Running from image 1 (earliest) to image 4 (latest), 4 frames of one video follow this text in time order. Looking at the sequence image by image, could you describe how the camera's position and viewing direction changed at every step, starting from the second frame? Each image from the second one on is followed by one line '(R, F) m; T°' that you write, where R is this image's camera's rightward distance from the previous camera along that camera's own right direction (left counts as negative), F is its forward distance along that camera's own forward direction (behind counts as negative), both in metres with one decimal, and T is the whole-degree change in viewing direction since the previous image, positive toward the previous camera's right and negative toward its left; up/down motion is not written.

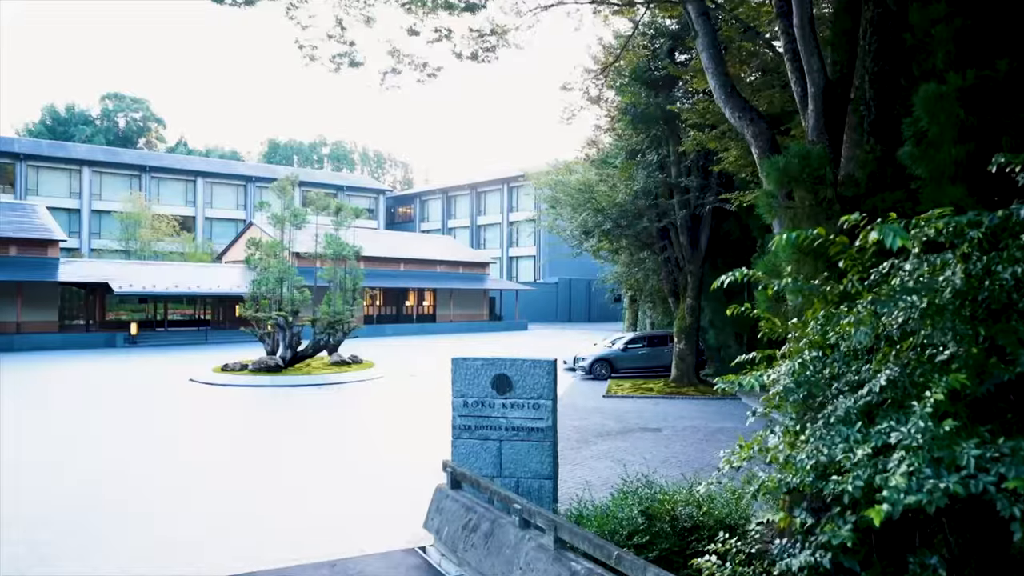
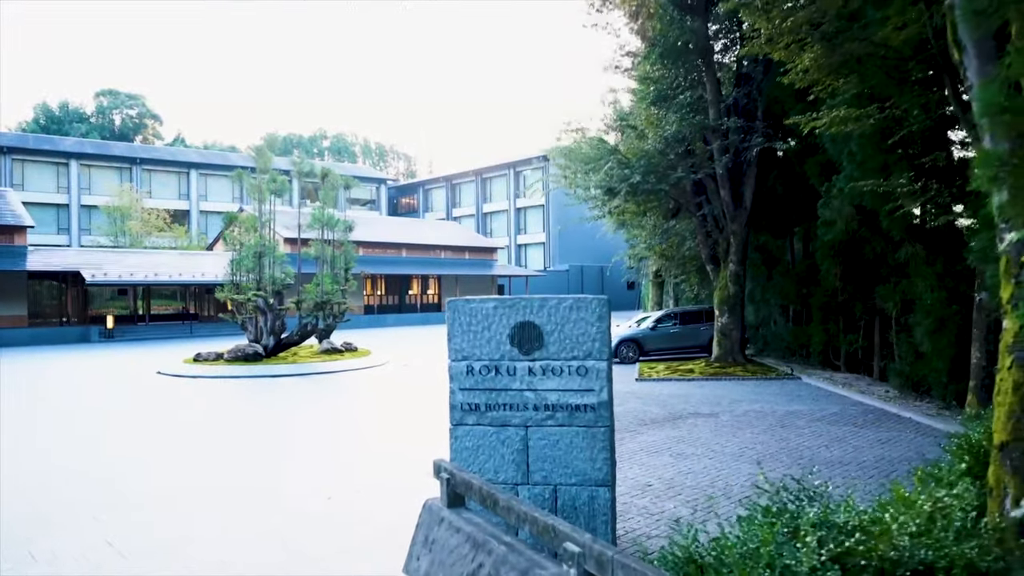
(-0.1, +2.6) m; -1°
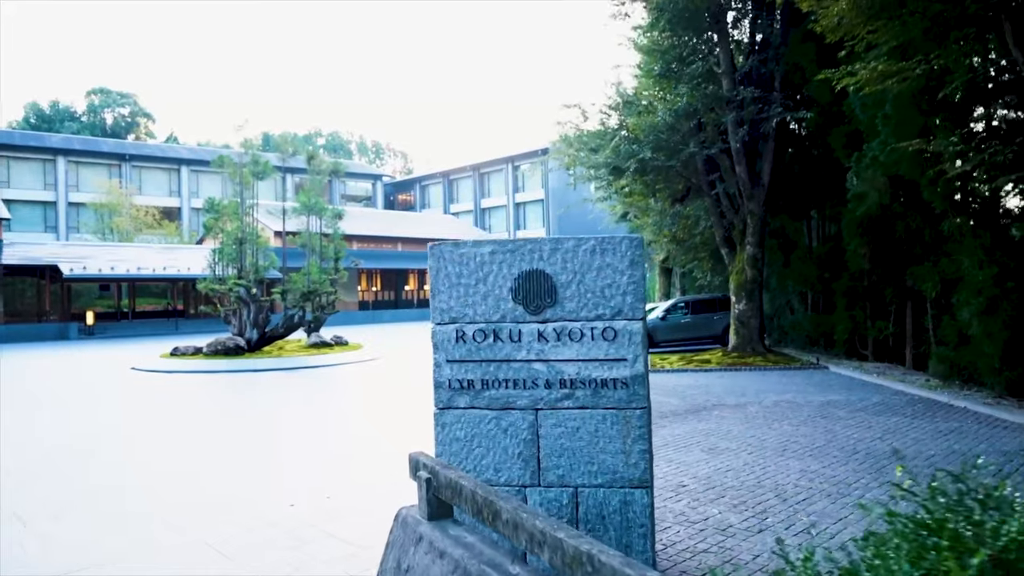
(0.0, +1.1) m; 0°
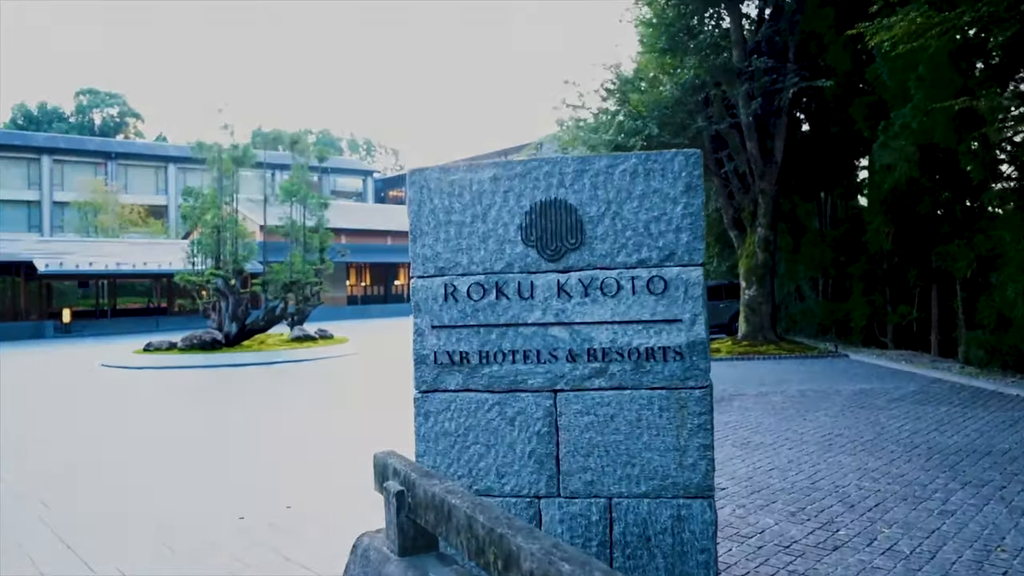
(-0.1, +0.9) m; 0°
